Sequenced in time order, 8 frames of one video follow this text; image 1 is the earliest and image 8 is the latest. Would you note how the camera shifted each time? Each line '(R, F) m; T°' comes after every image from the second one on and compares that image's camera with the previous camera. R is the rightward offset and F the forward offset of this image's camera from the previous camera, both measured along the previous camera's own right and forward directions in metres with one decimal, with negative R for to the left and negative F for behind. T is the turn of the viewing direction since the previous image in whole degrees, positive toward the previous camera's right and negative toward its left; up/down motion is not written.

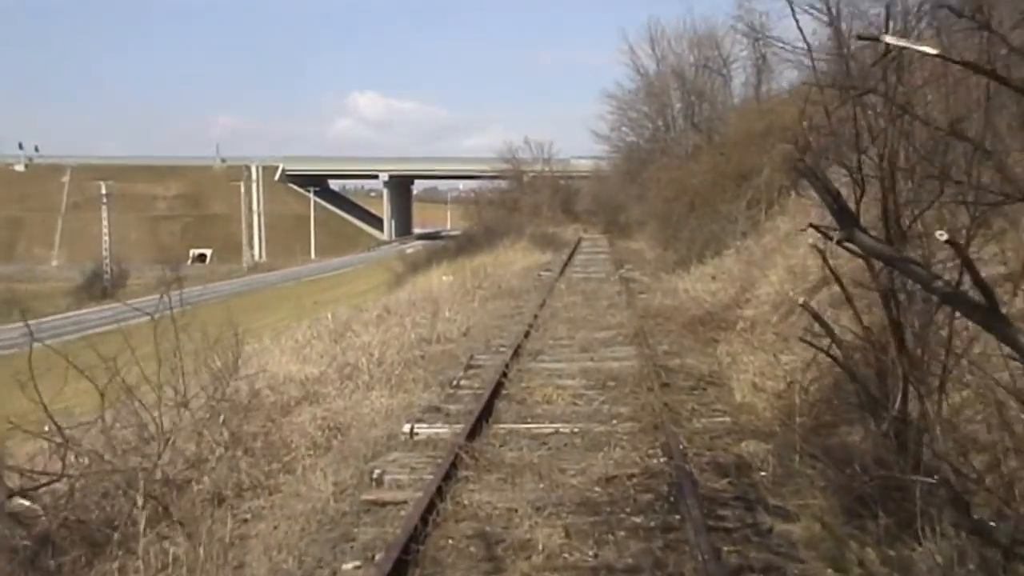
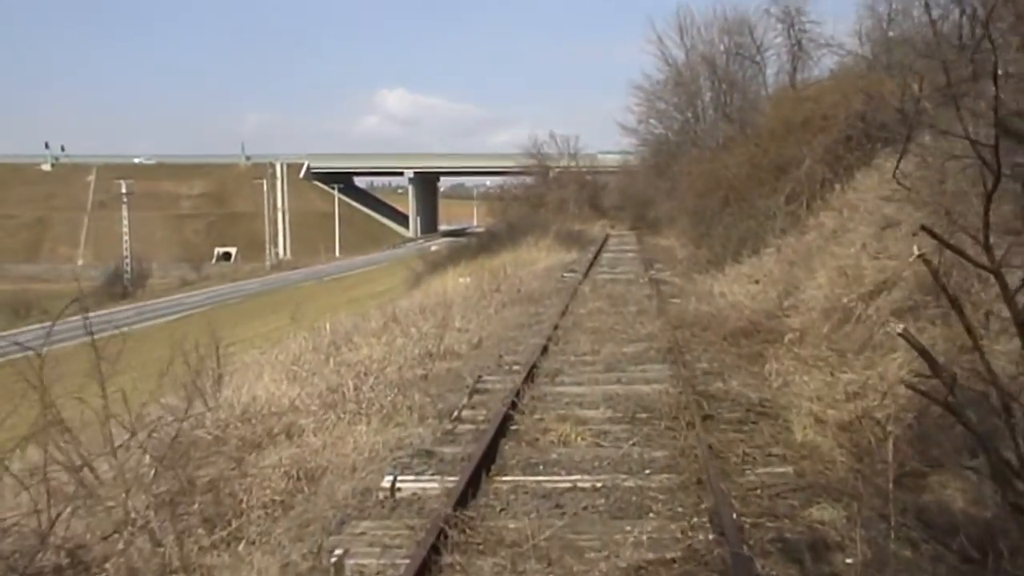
(+0.1, +1.9) m; -1°
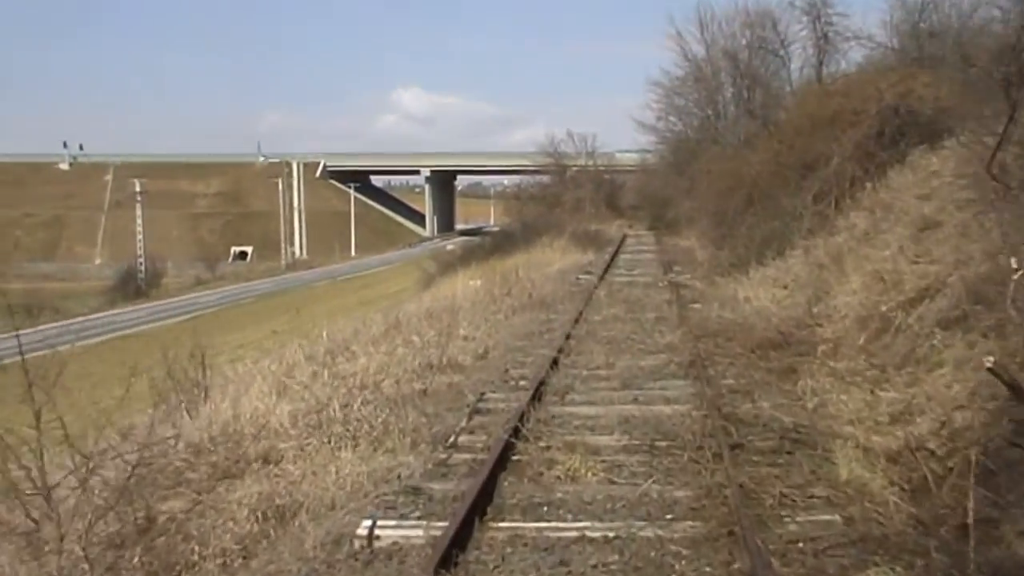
(+0.1, +1.1) m; -1°
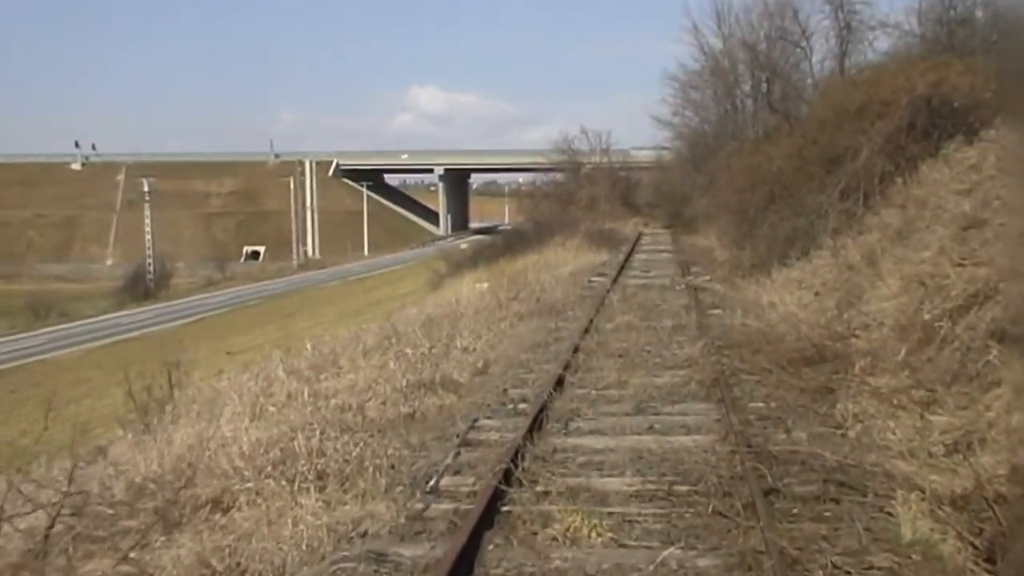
(+0.1, +1.3) m; -1°
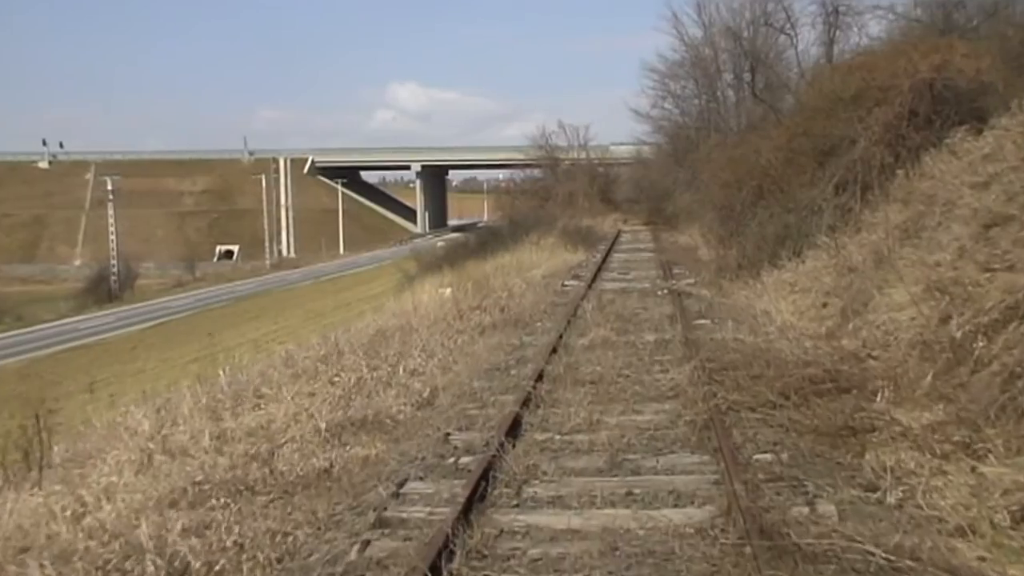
(+0.3, +2.1) m; +1°
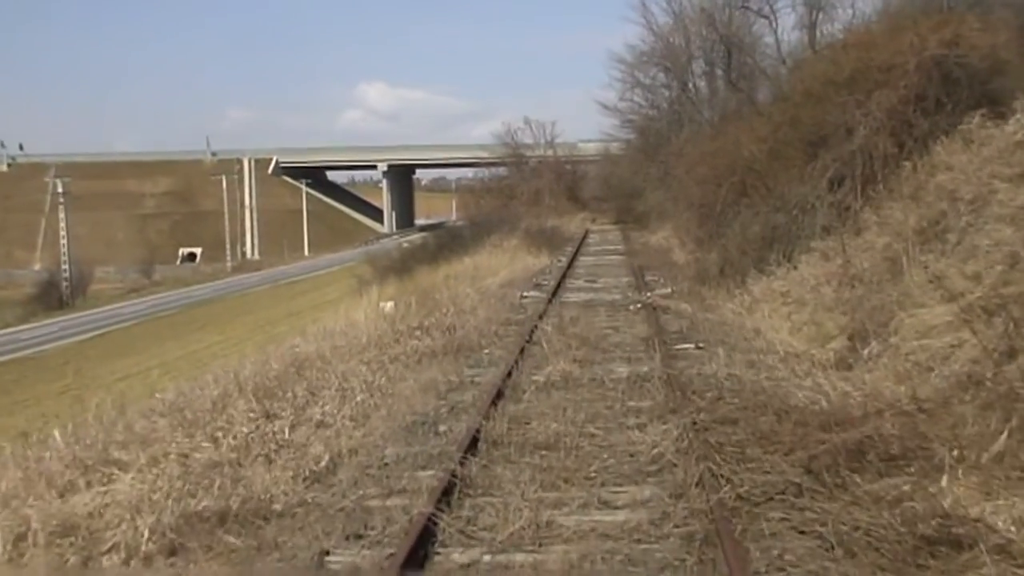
(+0.3, +2.7) m; +1°
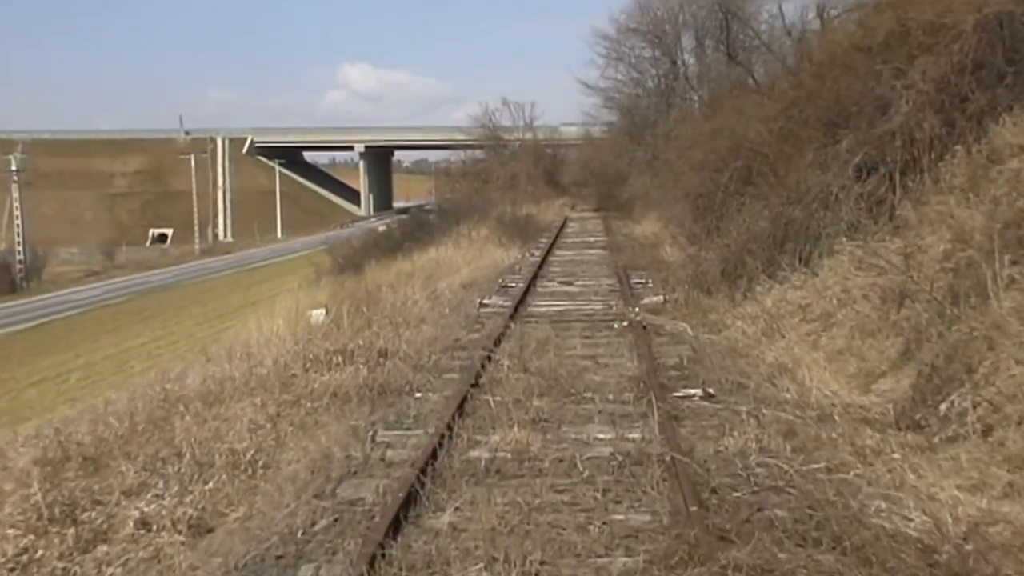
(+0.3, +3.4) m; +1°
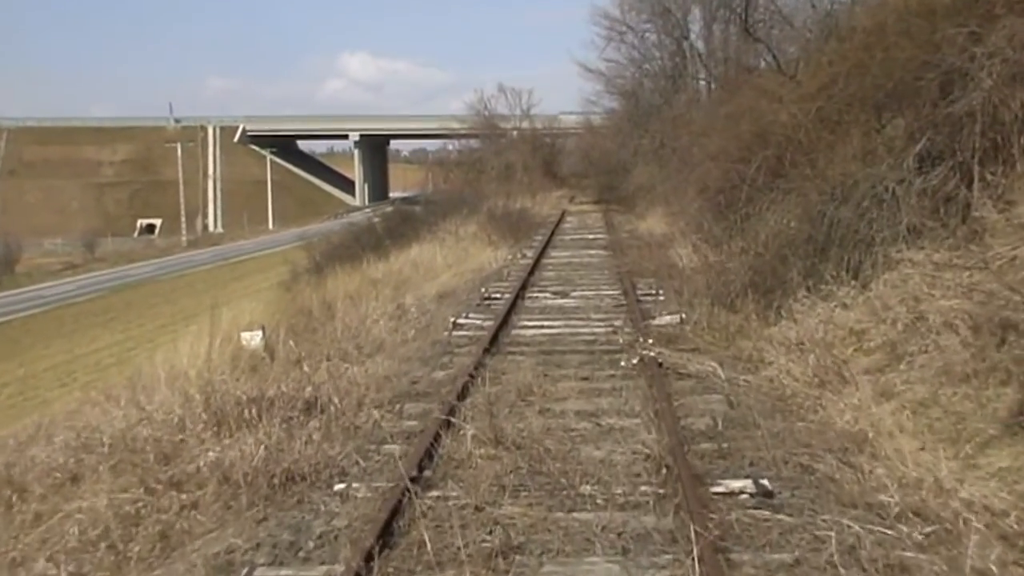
(+0.2, +2.9) m; 0°
